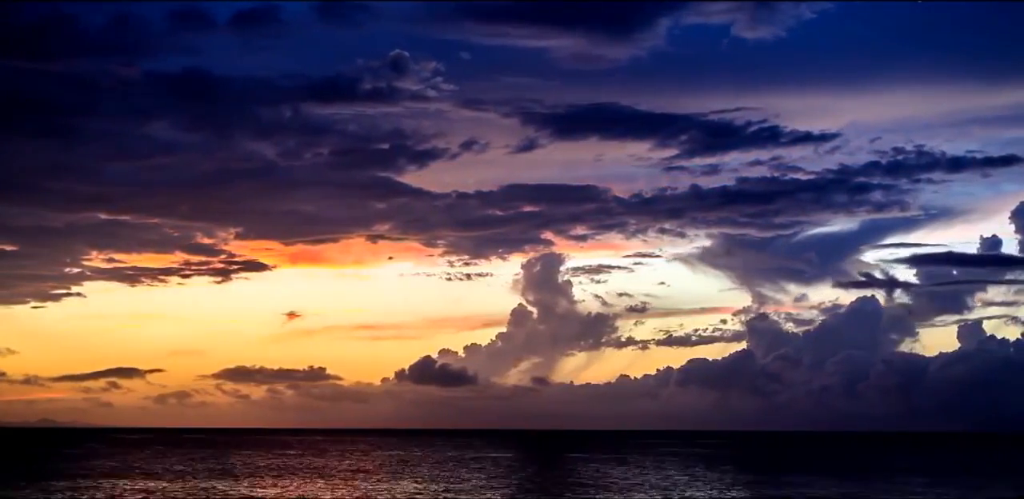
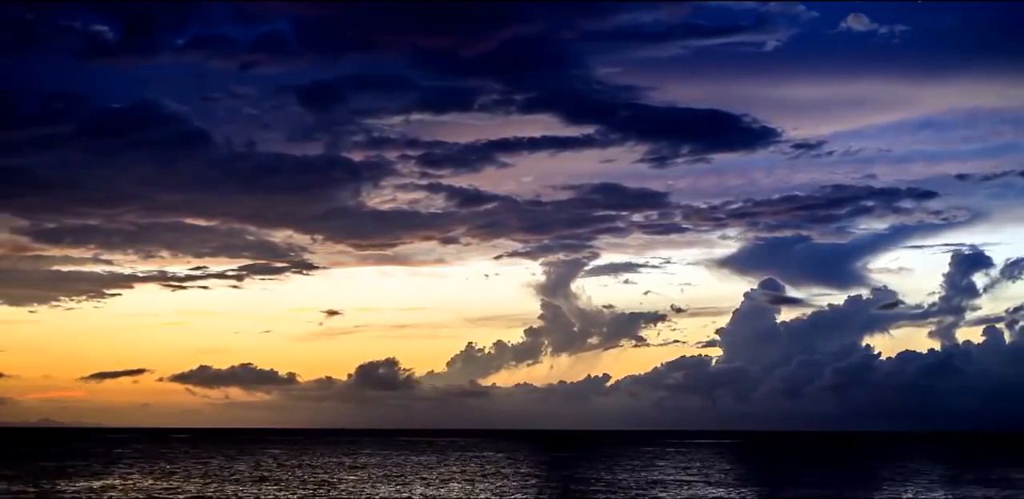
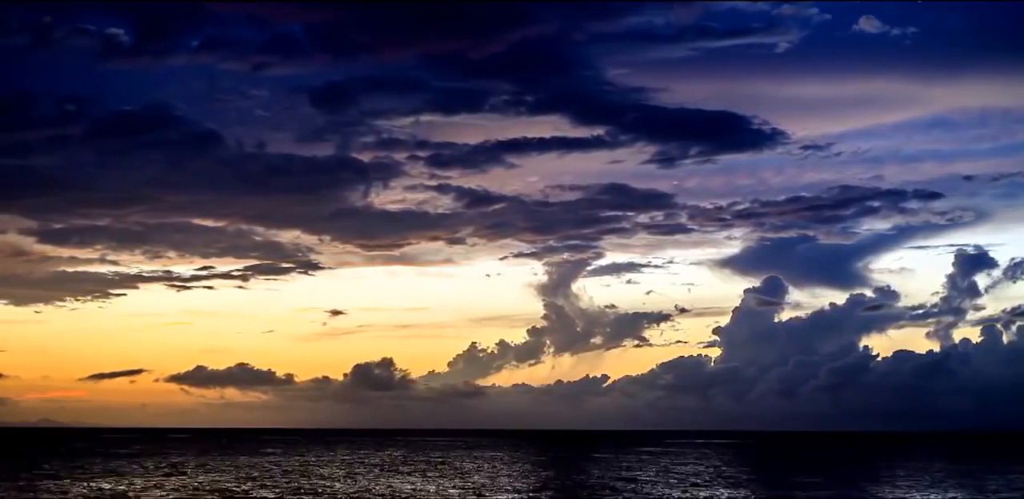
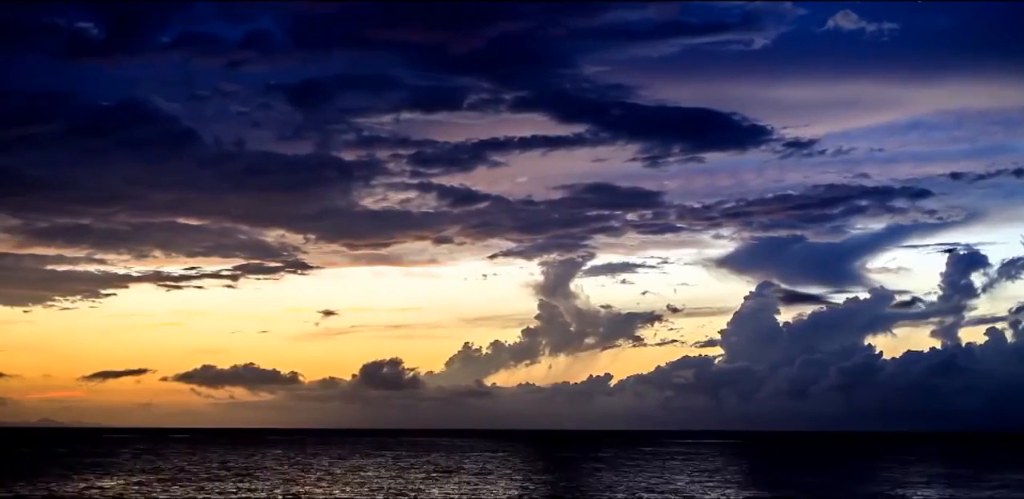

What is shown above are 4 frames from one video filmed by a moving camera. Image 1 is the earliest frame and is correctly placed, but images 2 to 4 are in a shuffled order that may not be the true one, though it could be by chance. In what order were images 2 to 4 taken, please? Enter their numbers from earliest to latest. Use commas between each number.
4, 2, 3
